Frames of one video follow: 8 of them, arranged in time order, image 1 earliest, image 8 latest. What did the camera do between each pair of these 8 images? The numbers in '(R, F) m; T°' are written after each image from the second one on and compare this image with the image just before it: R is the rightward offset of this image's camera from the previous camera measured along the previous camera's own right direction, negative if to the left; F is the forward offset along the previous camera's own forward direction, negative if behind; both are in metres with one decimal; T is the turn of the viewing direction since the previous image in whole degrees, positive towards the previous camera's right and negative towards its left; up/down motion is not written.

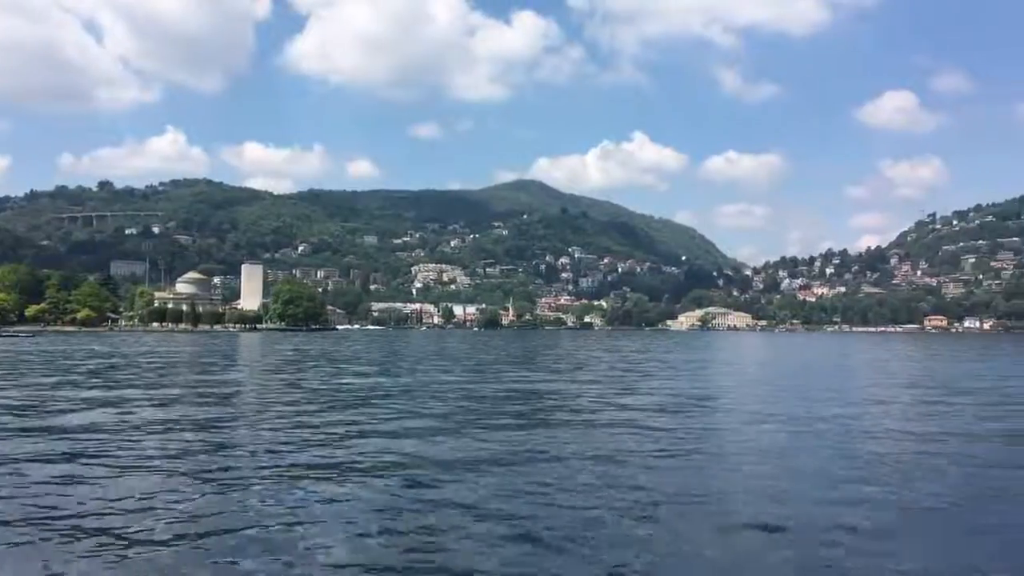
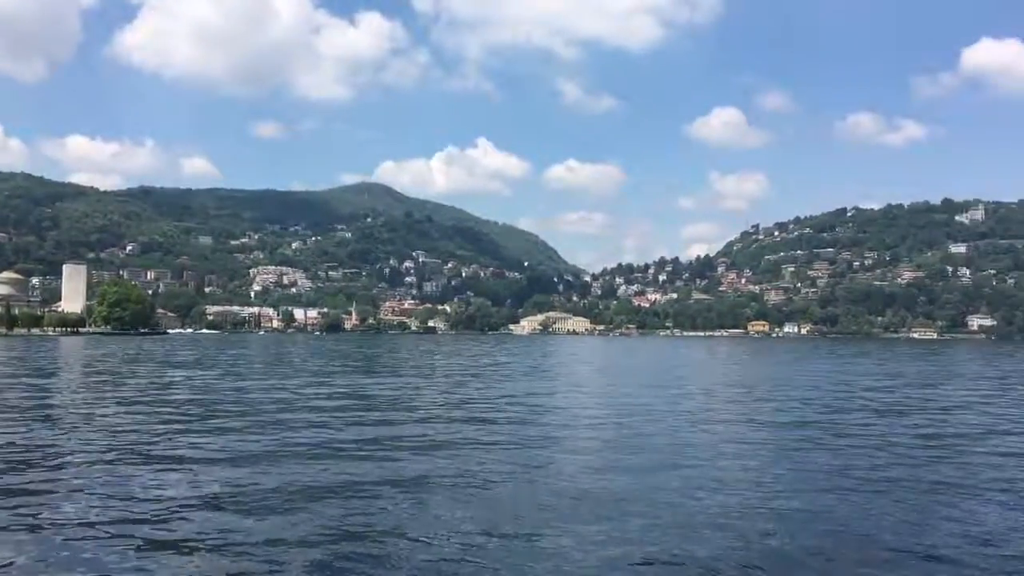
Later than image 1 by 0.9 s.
(-0.9, 0.0) m; +10°
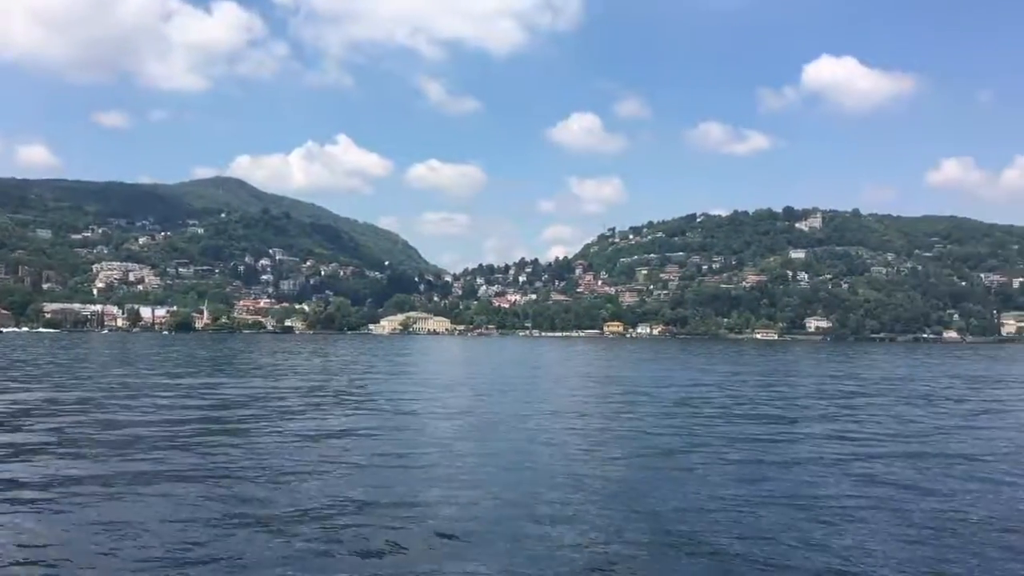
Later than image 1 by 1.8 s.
(-0.1, -0.5) m; +8°
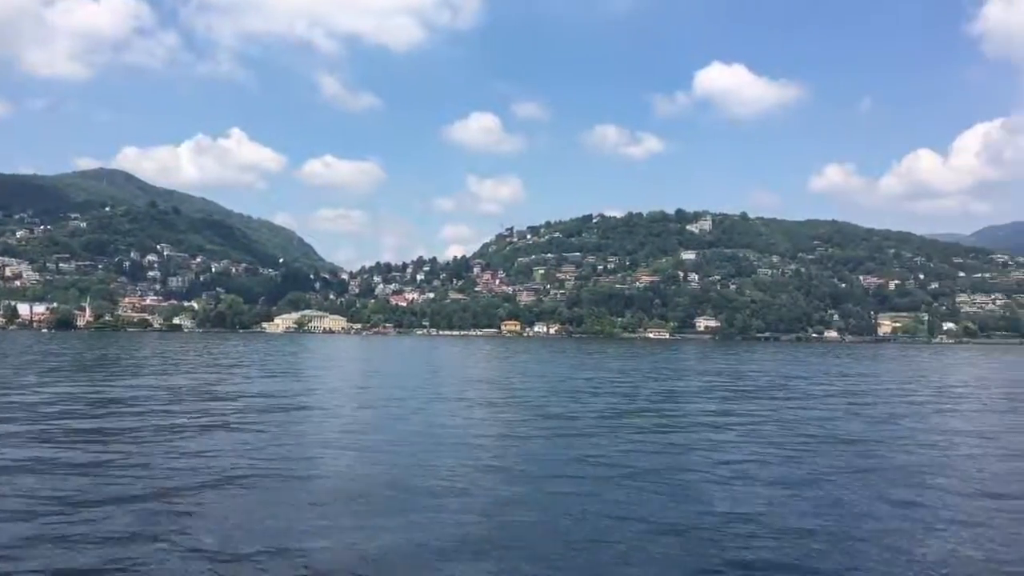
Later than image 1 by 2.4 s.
(+0.3, -0.5) m; +6°
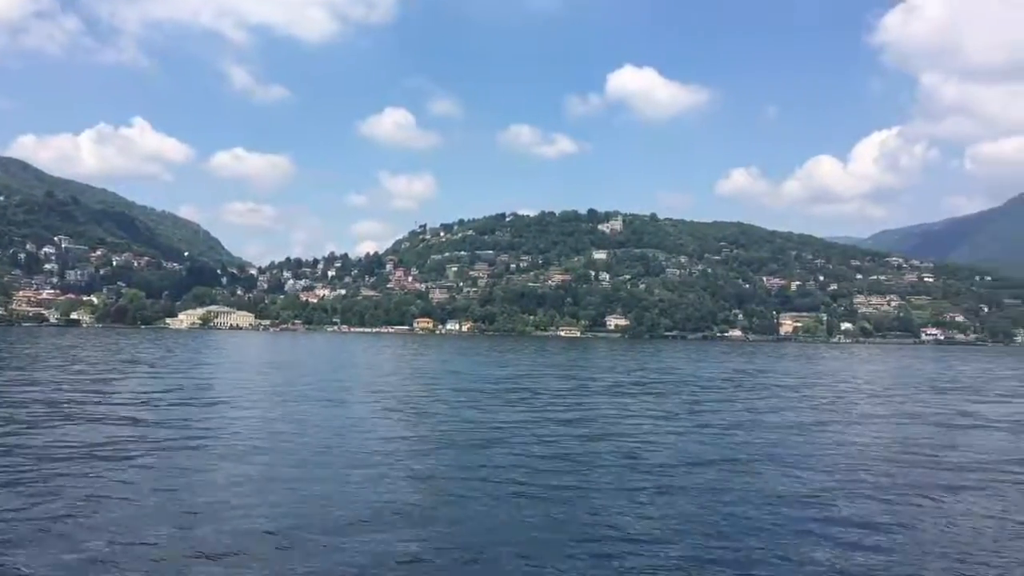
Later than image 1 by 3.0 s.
(0.0, -0.2) m; +5°
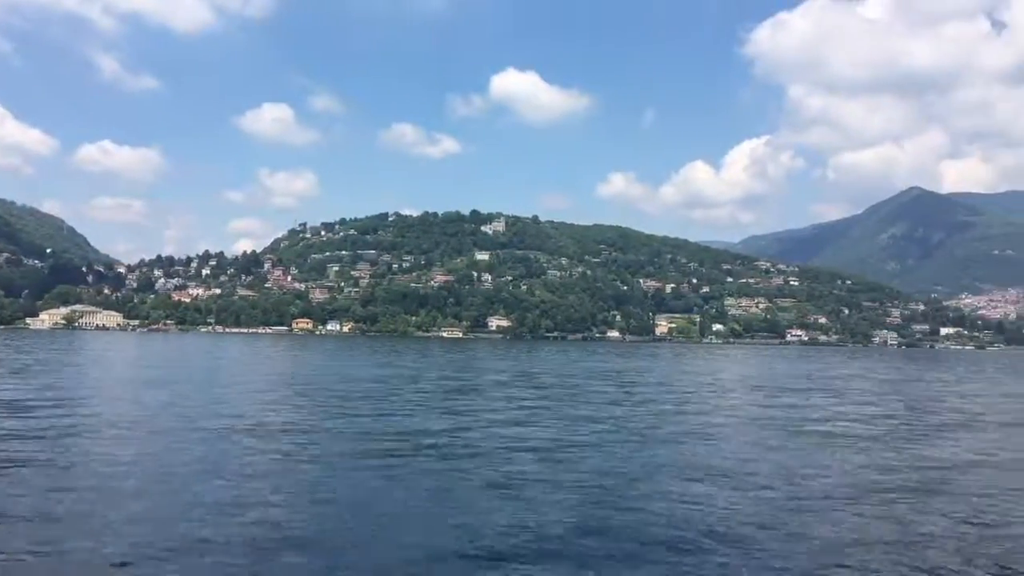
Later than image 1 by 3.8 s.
(0.0, -0.5) m; +7°
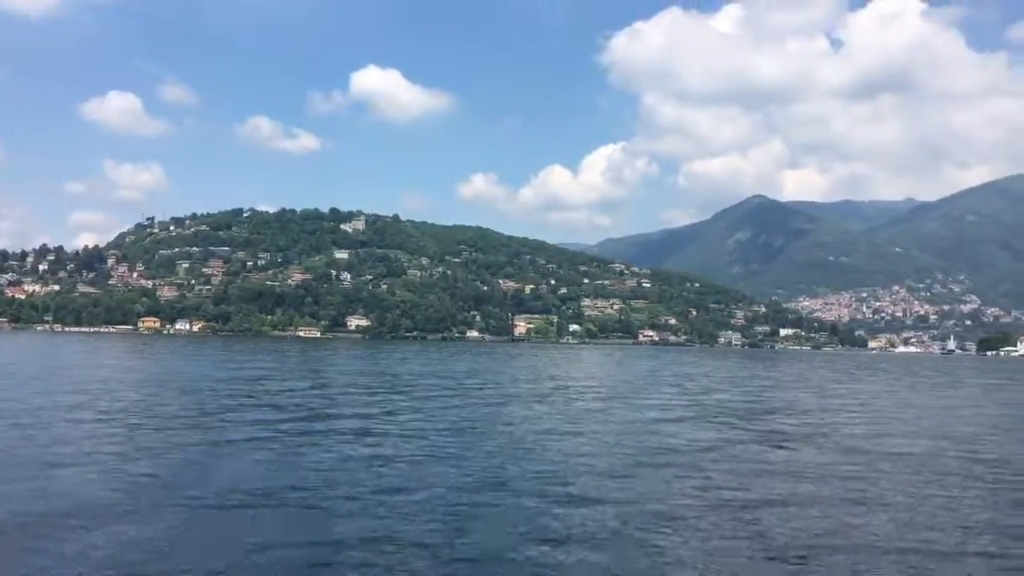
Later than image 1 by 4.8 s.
(-0.3, -1.2) m; +9°
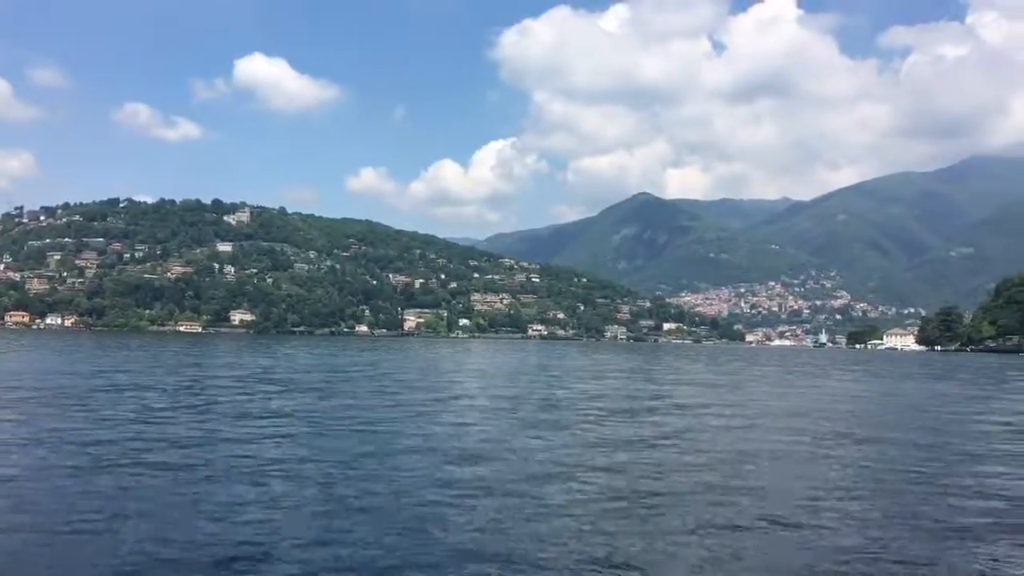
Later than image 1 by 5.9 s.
(-0.1, -0.6) m; +7°
